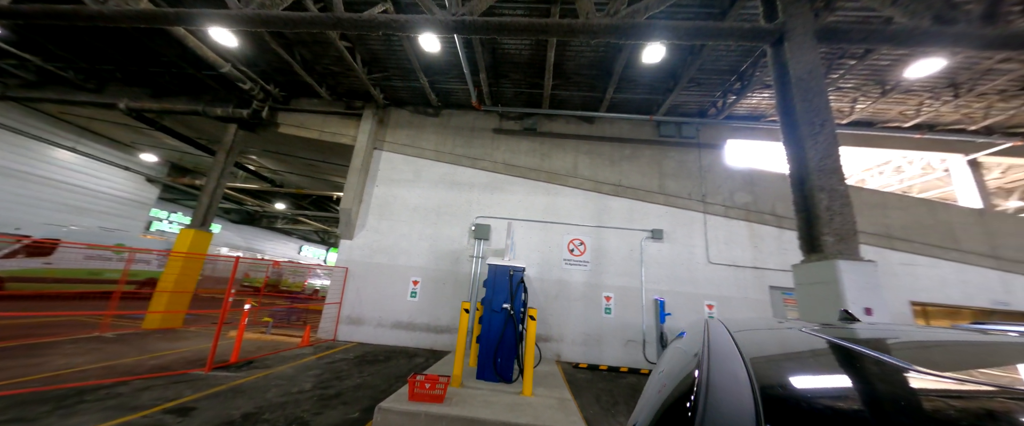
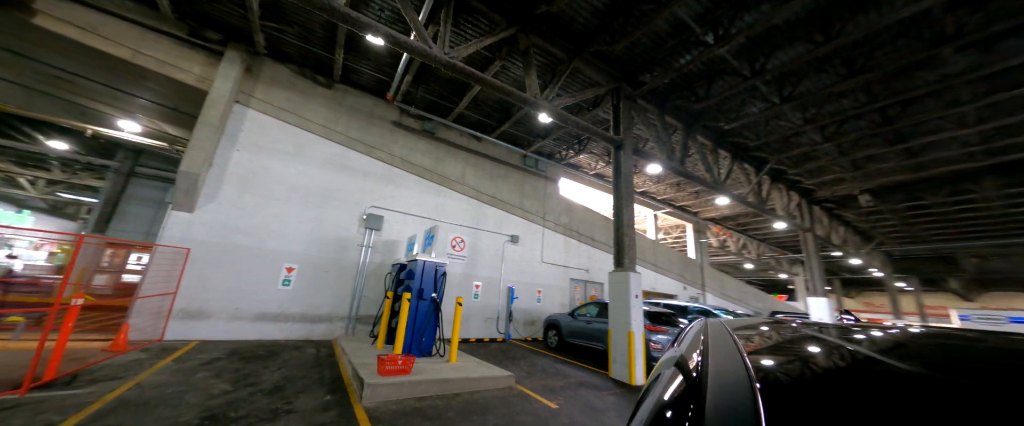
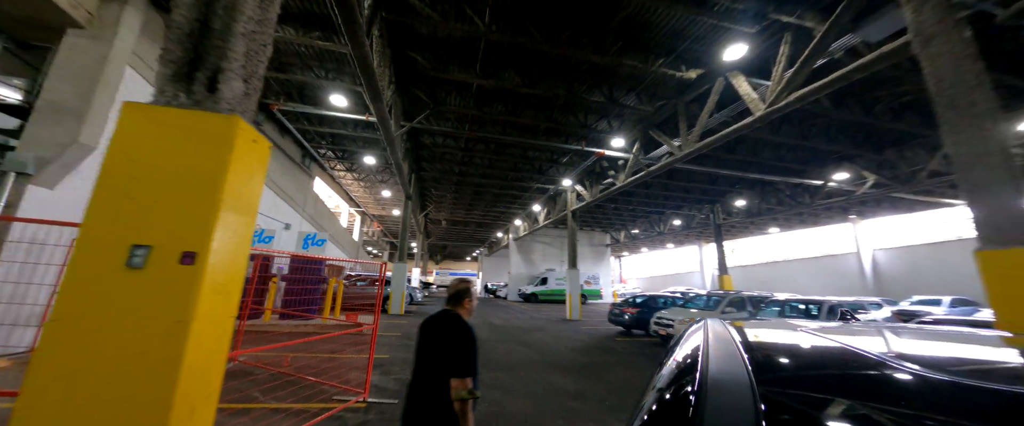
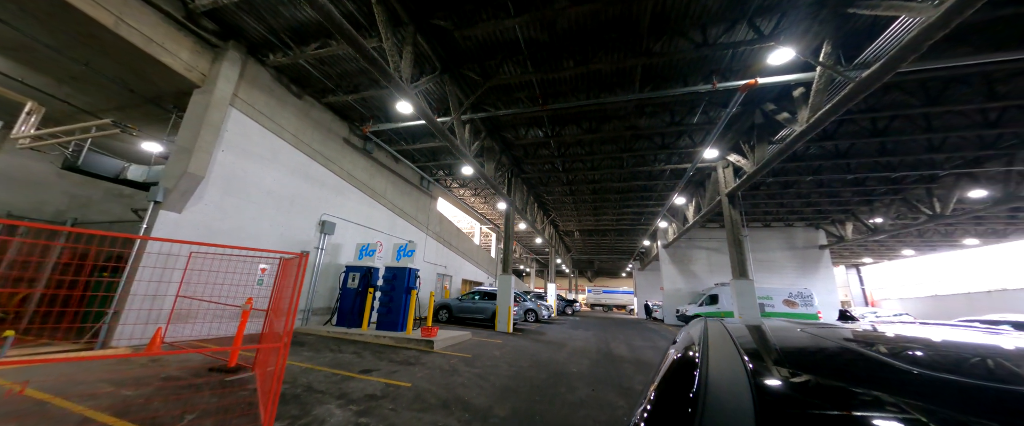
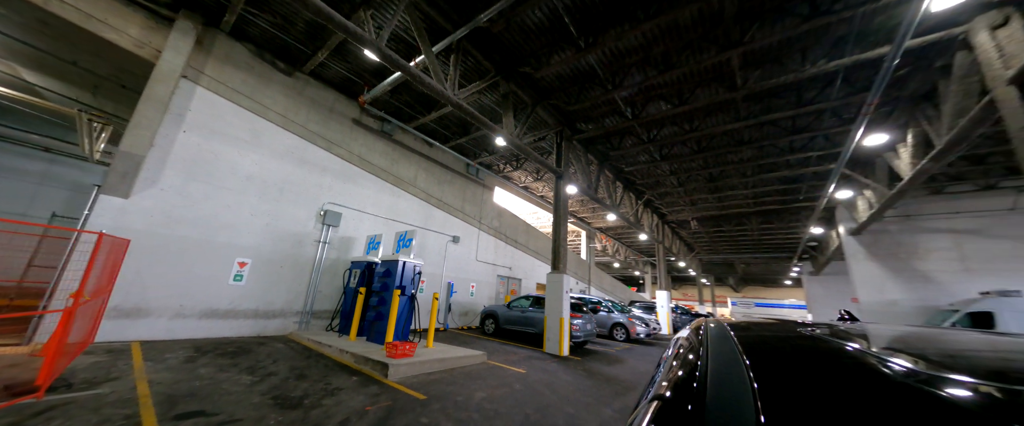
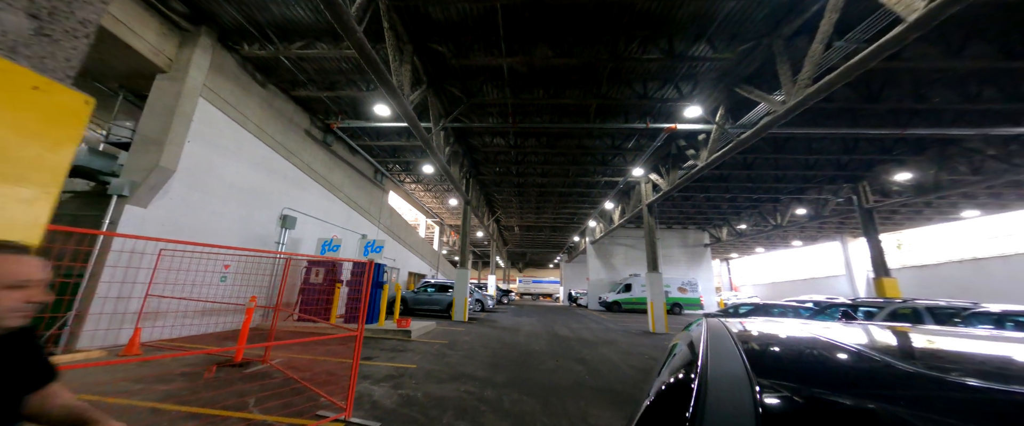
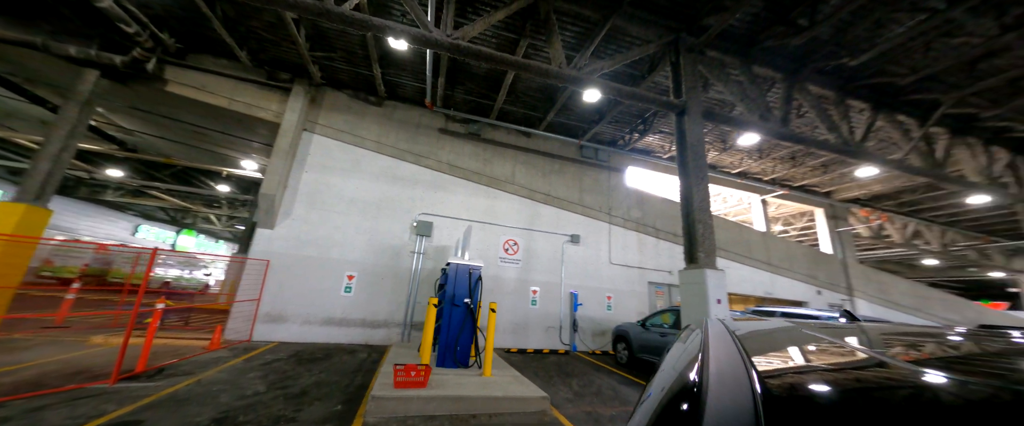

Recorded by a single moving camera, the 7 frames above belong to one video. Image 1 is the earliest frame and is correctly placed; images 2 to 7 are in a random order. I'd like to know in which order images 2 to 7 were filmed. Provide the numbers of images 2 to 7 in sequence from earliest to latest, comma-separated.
7, 2, 5, 4, 6, 3
